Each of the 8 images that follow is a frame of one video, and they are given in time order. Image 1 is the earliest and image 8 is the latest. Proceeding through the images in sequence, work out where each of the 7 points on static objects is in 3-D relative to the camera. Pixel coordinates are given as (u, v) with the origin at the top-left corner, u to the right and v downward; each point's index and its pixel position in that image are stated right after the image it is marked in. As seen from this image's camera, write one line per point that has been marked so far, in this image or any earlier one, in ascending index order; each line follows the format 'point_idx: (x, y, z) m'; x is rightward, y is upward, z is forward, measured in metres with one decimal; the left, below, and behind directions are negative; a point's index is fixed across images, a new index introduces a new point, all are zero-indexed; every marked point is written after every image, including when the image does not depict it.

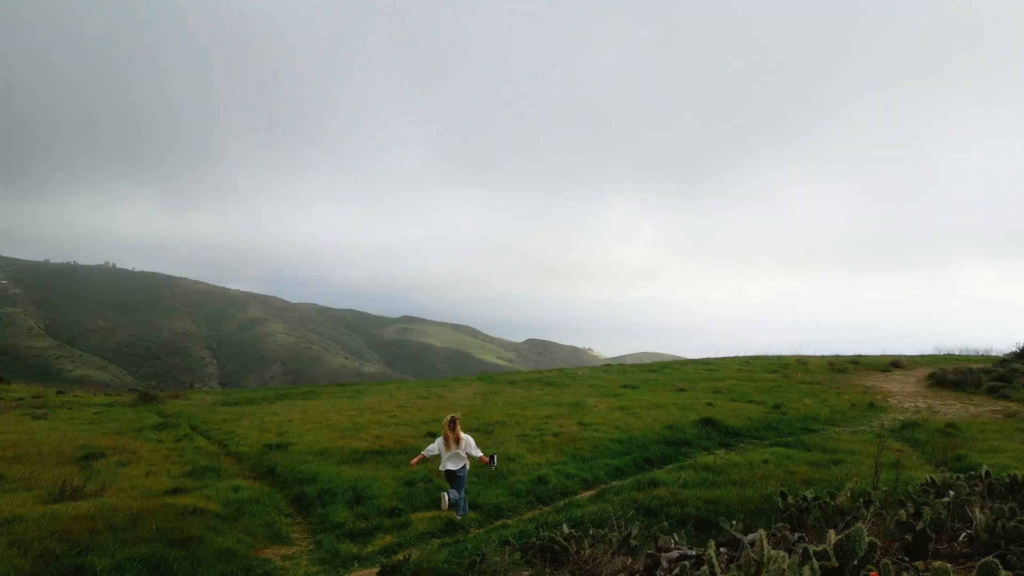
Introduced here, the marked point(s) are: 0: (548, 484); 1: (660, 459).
0: (+0.7, -4.0, +14.9) m
1: (+3.5, -4.1, +17.5) m
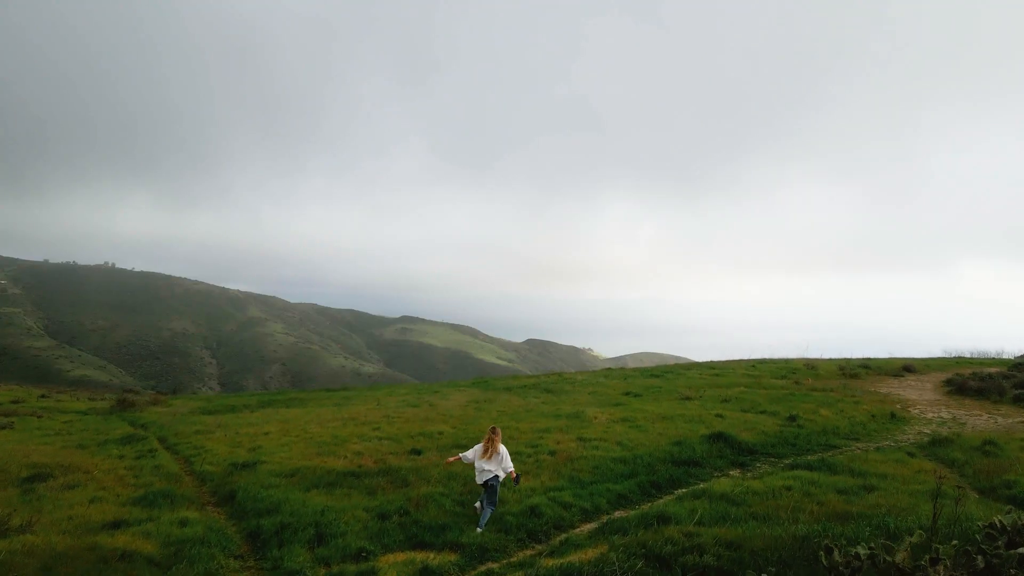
0: (+0.5, -4.1, +13.1) m
1: (+3.3, -4.2, +15.6) m
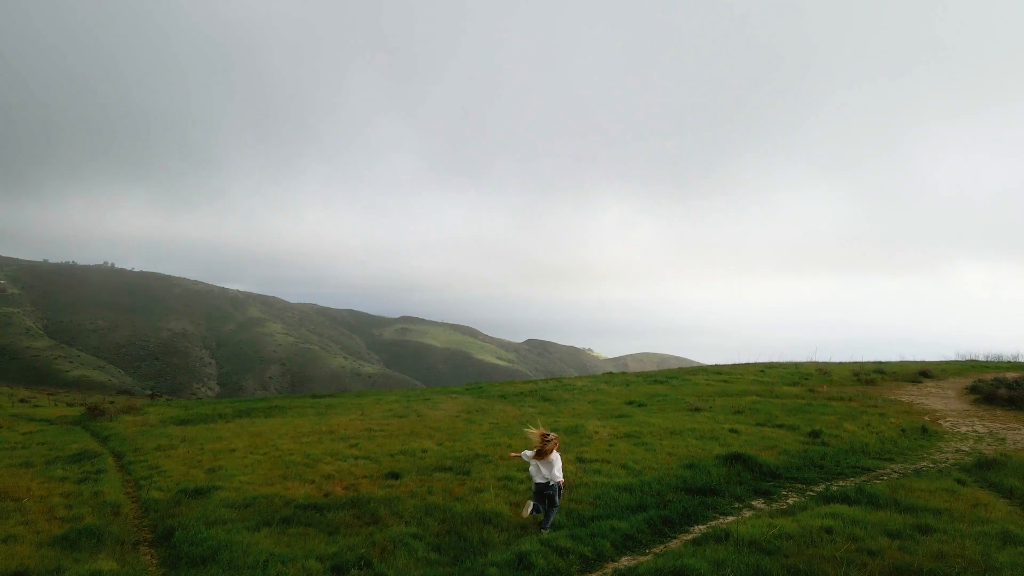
0: (+0.3, -4.1, +10.8) m
1: (+3.1, -4.2, +13.3) m
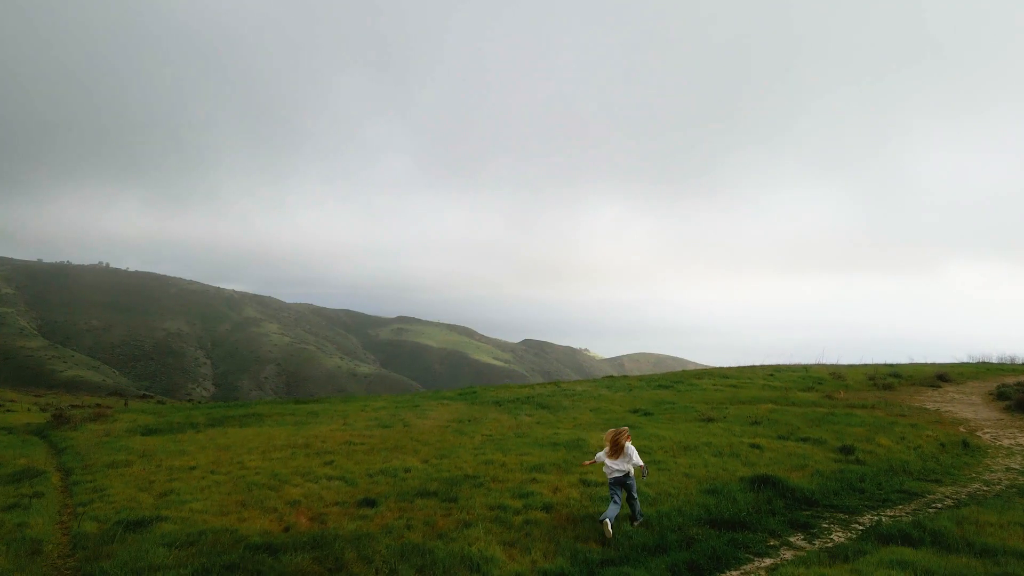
0: (+0.2, -4.1, +8.5) m
1: (+3.0, -4.2, +11.0) m
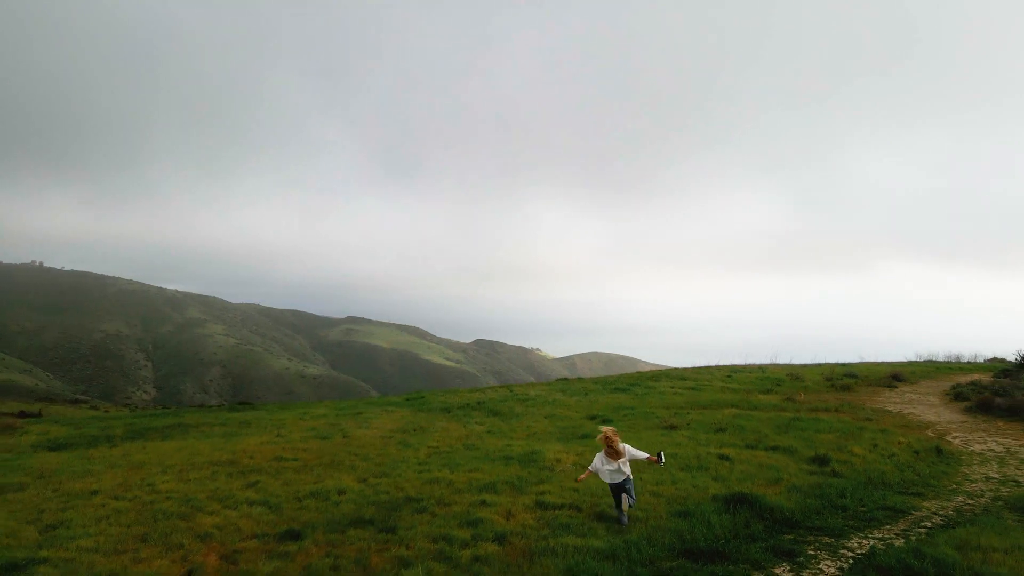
0: (-0.3, -4.0, +6.7) m
1: (+2.3, -4.2, +9.4) m
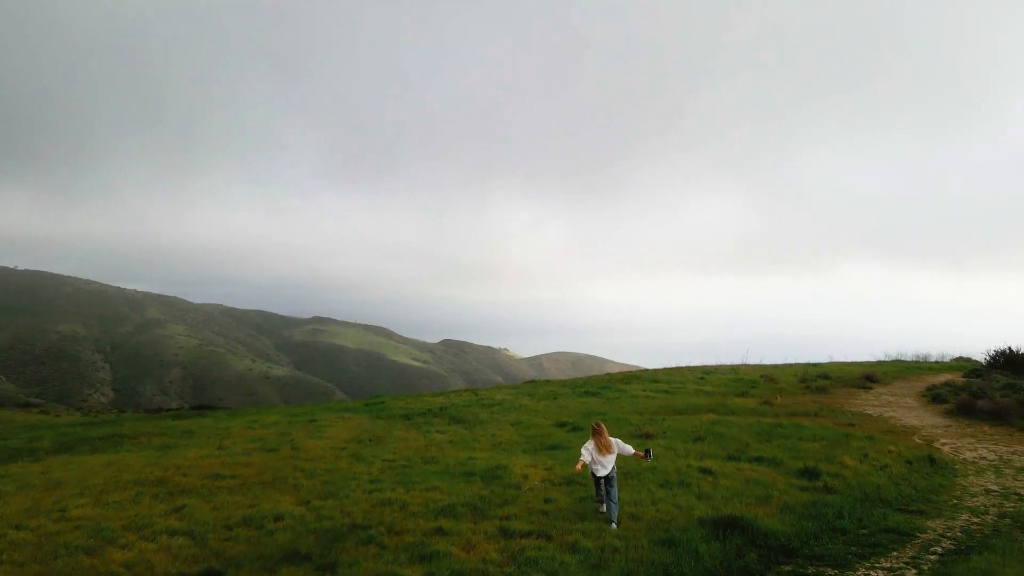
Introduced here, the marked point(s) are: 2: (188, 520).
0: (-0.6, -4.0, +4.9) m
1: (+1.8, -4.1, +7.8) m
2: (-6.1, -4.4, +13.7) m
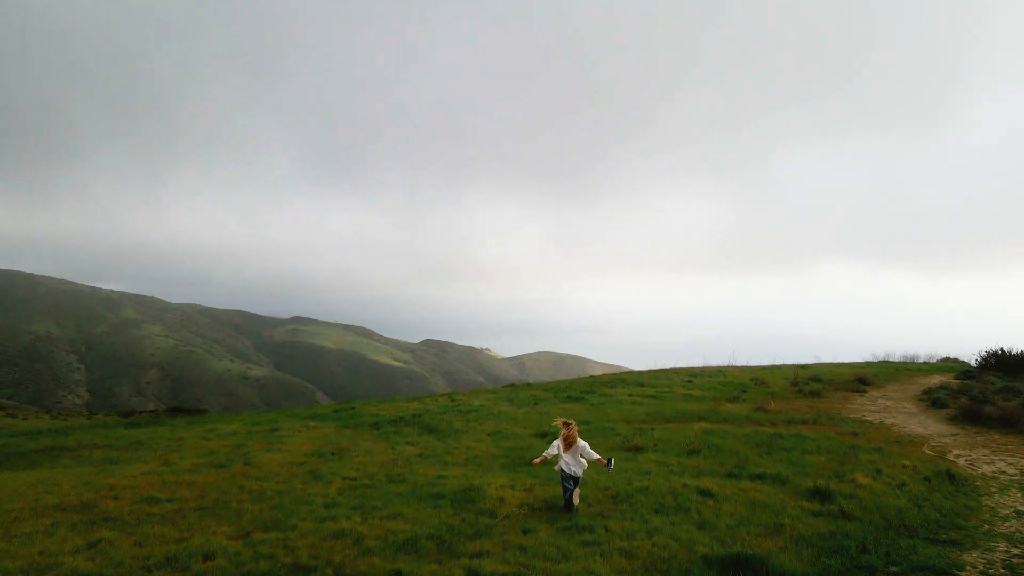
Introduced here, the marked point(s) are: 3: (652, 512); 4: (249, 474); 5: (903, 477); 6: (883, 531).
0: (-0.9, -3.9, +3.0) m
1: (+1.5, -4.1, +5.9) m
2: (-6.5, -4.4, +11.6) m
3: (+2.5, -4.0, +13.0) m
4: (-6.6, -4.7, +18.4) m
5: (+8.5, -4.1, +15.8) m
6: (+6.2, -4.1, +12.3) m
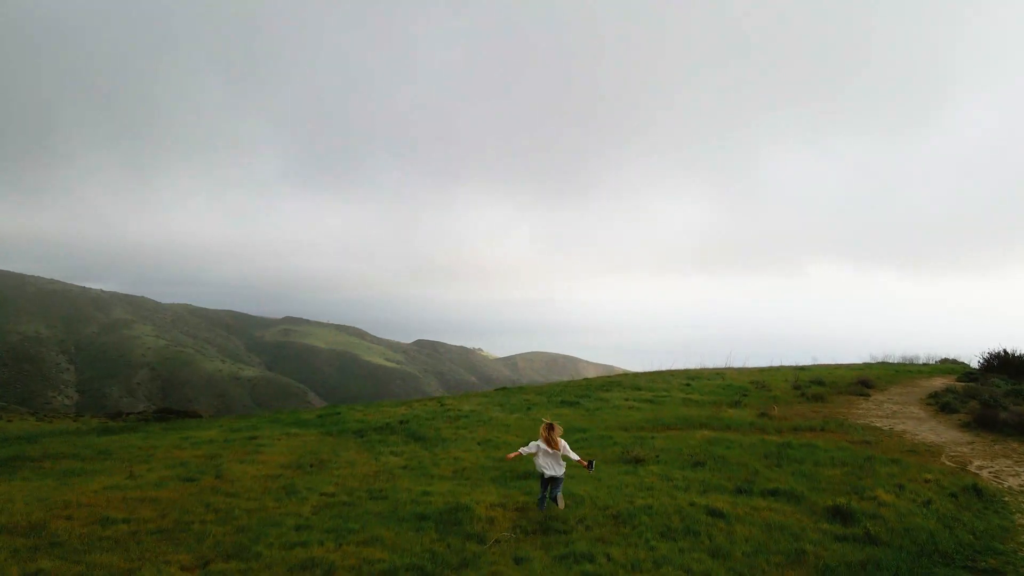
0: (-0.9, -3.9, +1.7) m
1: (+1.5, -4.1, +4.6) m
2: (-6.6, -4.3, +10.2) m
3: (+2.4, -4.0, +11.7) m
4: (-6.8, -4.7, +17.0) m
5: (+8.3, -4.1, +14.6) m
6: (+6.1, -4.1, +11.1) m
